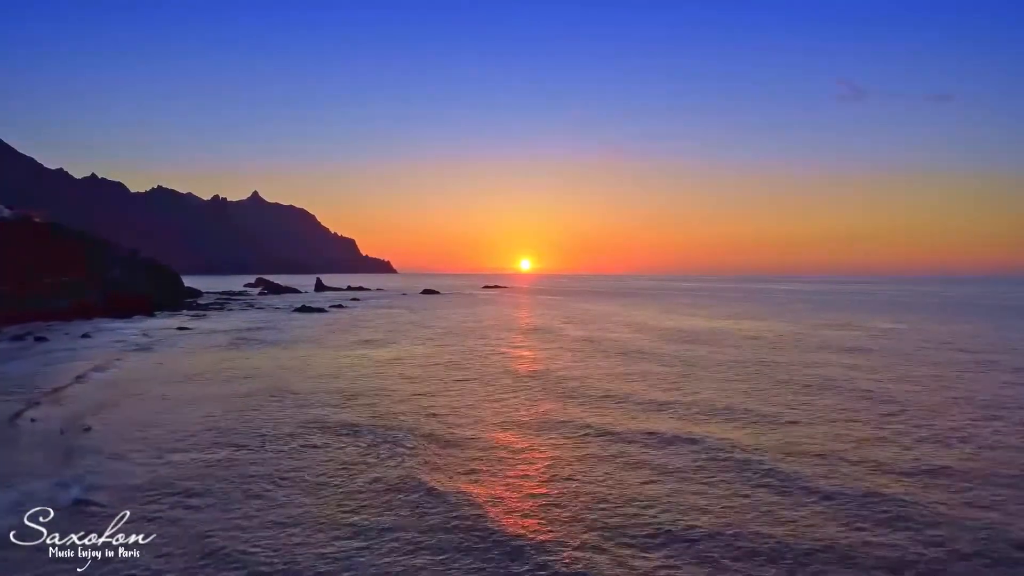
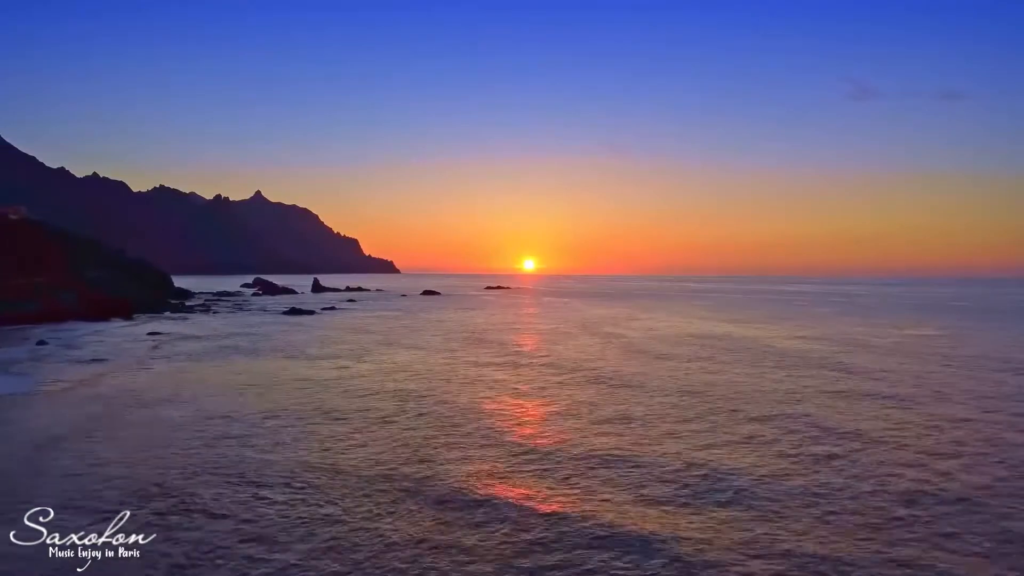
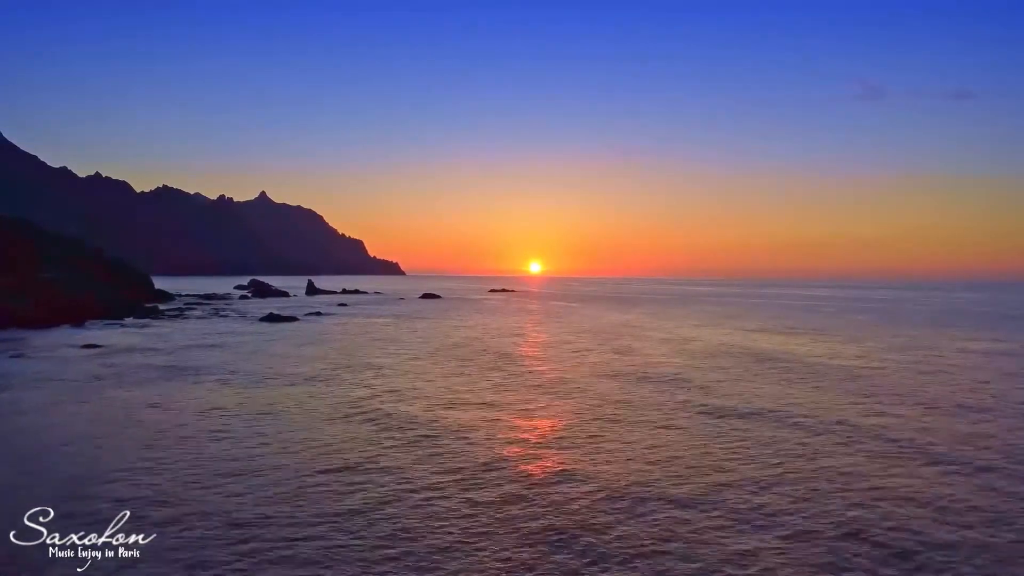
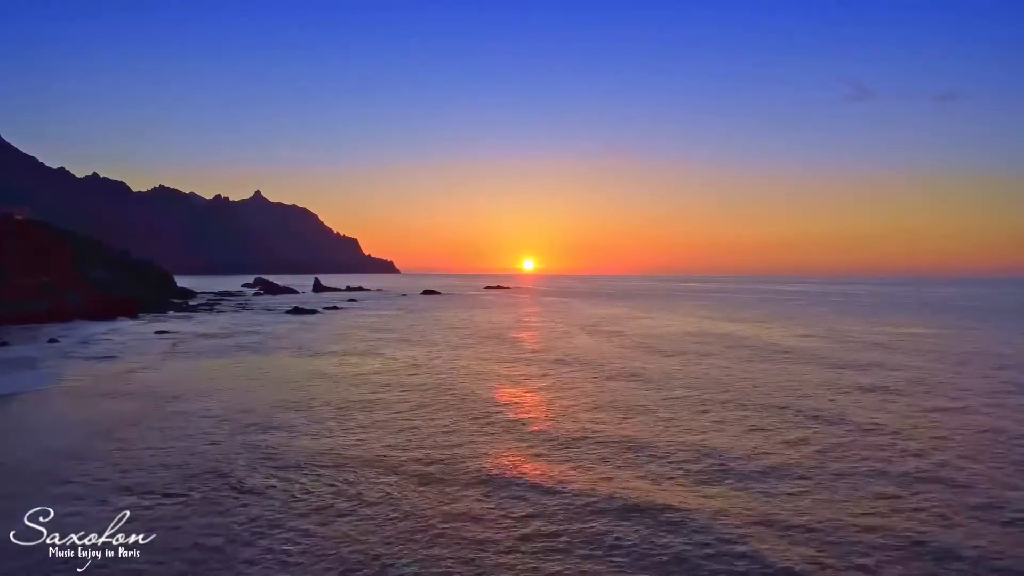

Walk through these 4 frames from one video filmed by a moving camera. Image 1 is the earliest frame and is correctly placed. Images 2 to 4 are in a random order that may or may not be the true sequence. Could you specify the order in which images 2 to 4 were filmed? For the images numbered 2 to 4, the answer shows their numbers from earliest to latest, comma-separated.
4, 2, 3
